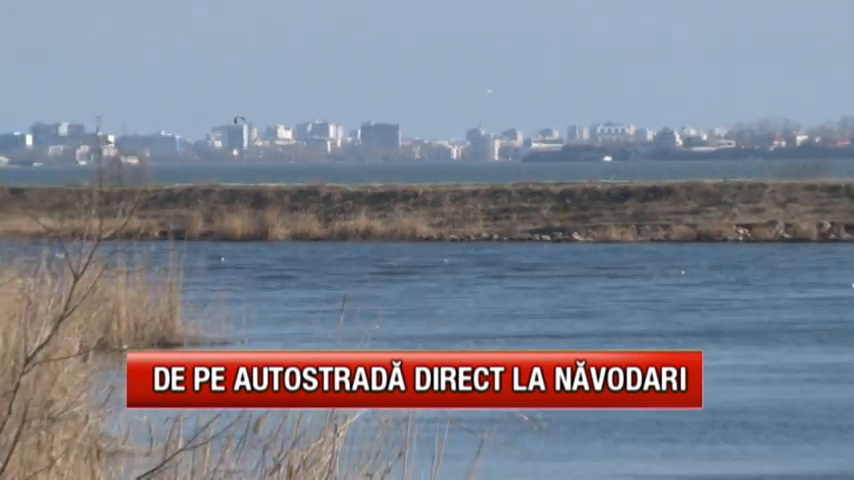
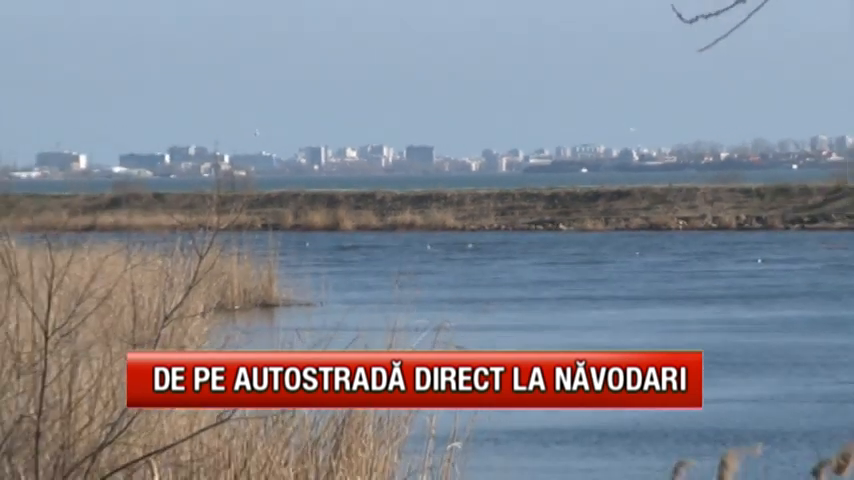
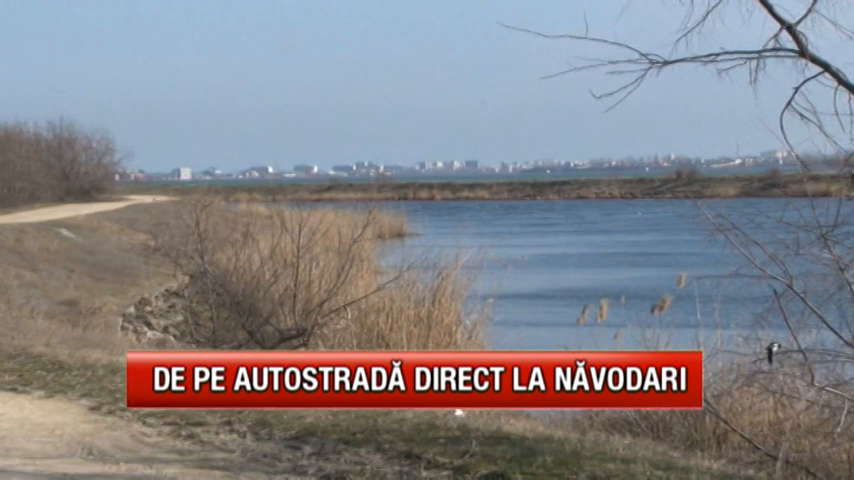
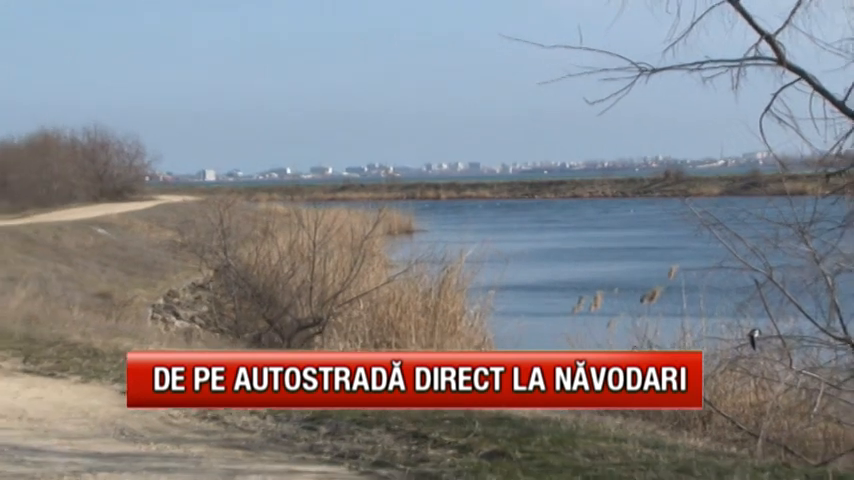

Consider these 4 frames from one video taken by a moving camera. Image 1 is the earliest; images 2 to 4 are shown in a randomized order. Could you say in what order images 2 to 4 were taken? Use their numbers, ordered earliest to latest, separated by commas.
2, 3, 4
